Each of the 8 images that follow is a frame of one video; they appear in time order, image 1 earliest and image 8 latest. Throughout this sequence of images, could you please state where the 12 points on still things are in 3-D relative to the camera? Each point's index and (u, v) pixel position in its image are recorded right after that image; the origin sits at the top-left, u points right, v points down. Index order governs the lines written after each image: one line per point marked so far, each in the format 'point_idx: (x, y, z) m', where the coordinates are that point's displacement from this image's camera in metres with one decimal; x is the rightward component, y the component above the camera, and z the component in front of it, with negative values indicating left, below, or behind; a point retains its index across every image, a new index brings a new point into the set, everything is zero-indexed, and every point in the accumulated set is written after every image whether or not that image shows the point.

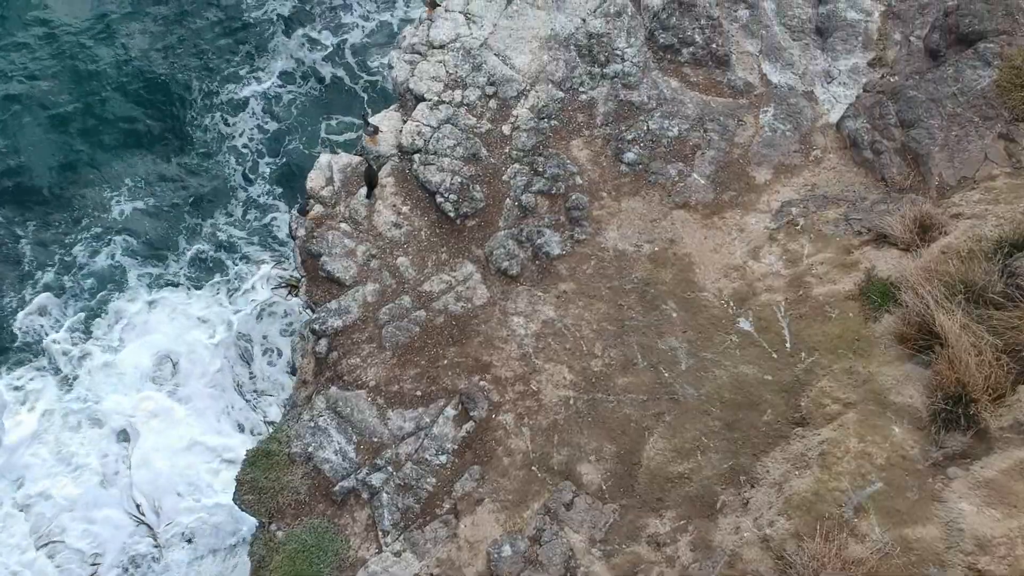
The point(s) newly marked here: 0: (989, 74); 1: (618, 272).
0: (+8.0, +3.6, +17.1) m
1: (+1.8, +0.3, +17.5) m
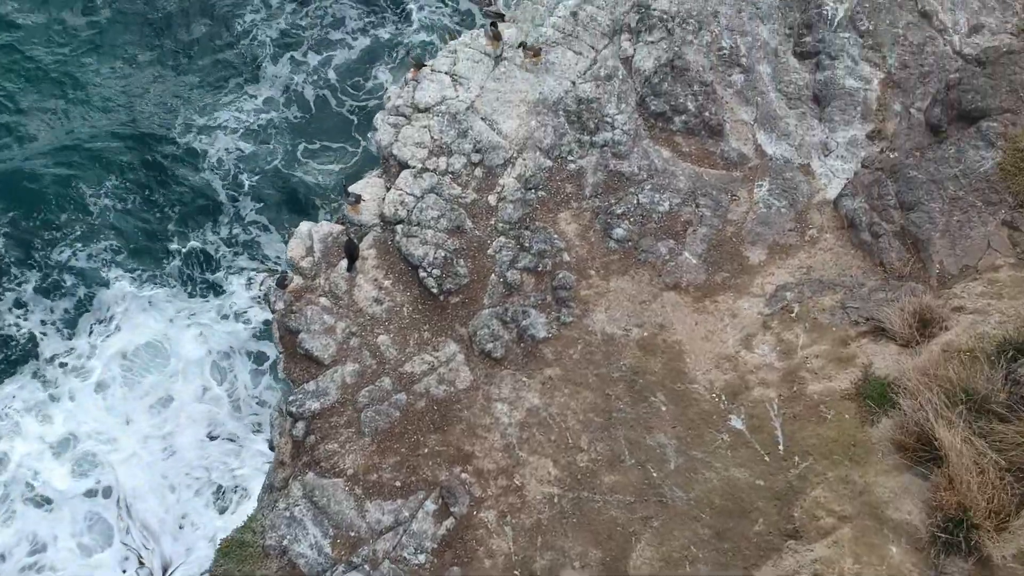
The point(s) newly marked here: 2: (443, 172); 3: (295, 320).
0: (+7.8, +2.1, +16.5) m
1: (+1.6, -1.1, +16.8) m
2: (-1.3, +2.2, +19.6) m
3: (-4.0, -0.6, +18.8) m
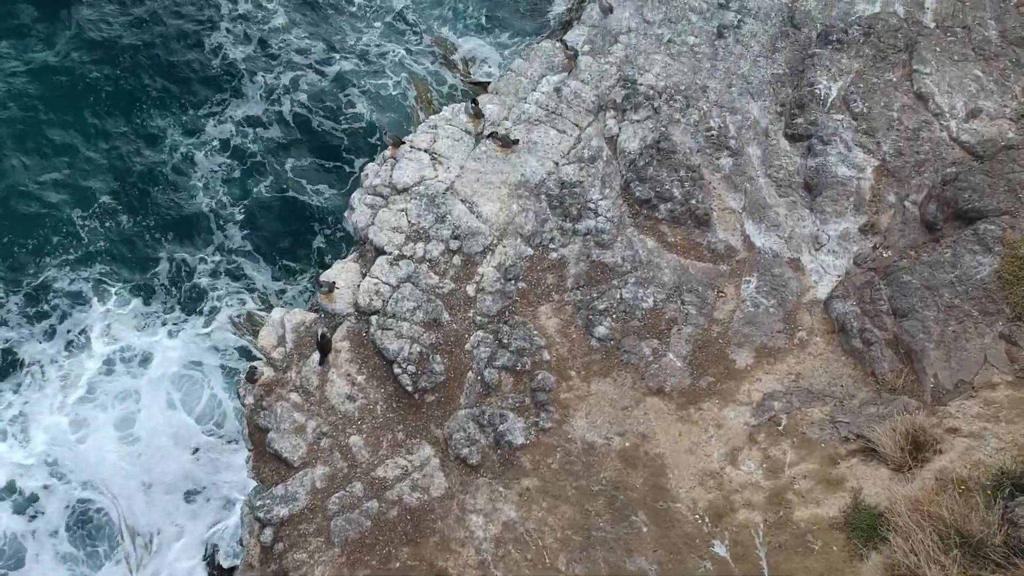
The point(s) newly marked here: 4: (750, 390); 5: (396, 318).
0: (+7.4, +0.4, +15.8) m
1: (+1.2, -2.9, +16.1) m
2: (-1.7, +0.5, +18.9) m
3: (-4.4, -2.3, +18.1) m
4: (+3.8, -1.6, +16.4) m
5: (-2.1, -0.5, +18.3) m
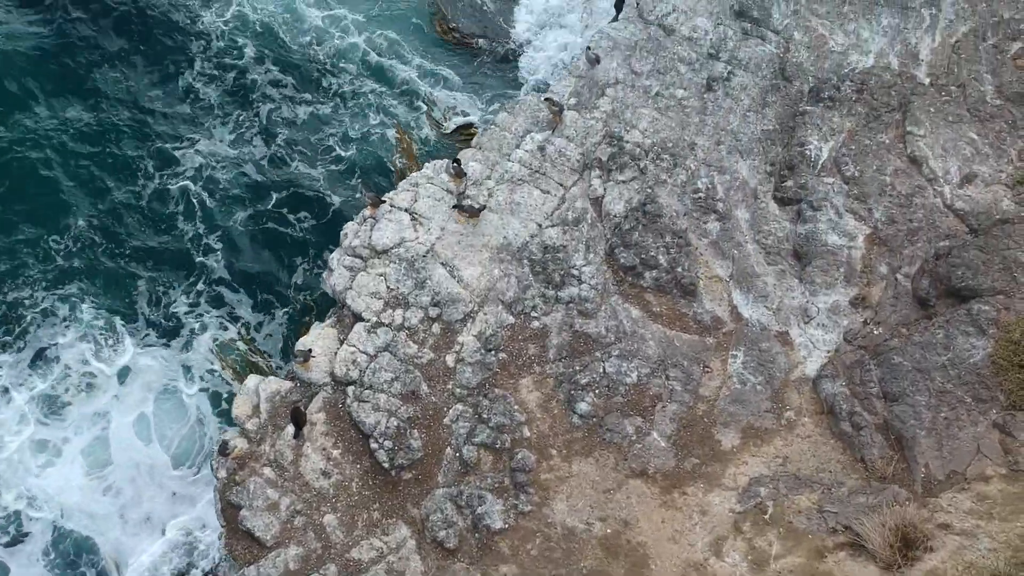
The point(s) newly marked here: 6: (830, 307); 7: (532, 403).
0: (+7.0, -0.8, +15.2) m
1: (+0.8, -4.1, +15.6) m
2: (-2.1, -0.7, +18.4) m
3: (-4.7, -3.5, +17.5) m
4: (+3.5, -2.9, +15.9) m
5: (-2.4, -1.8, +17.8) m
6: (+5.4, -0.3, +17.2) m
7: (+0.3, -1.9, +17.3) m
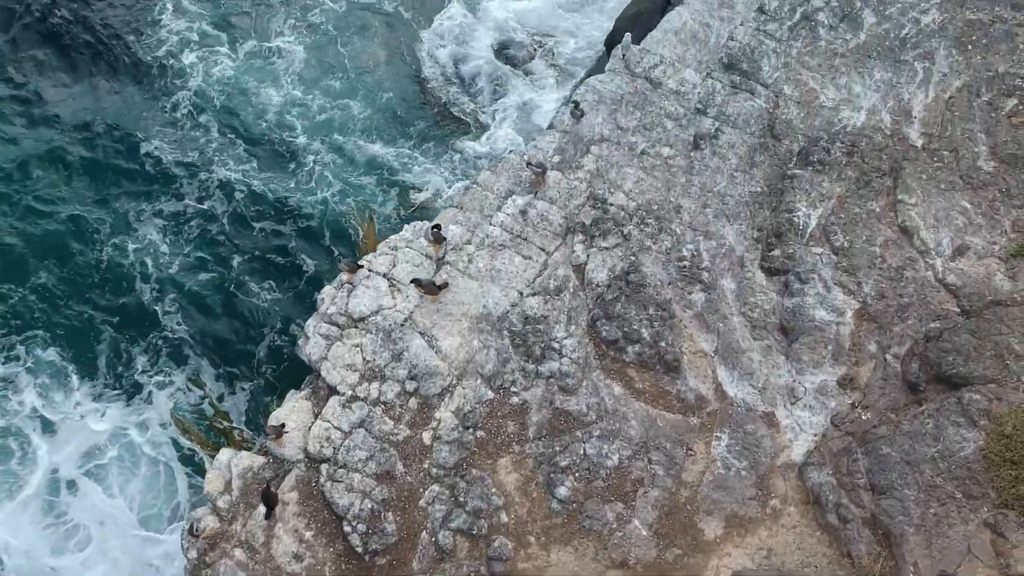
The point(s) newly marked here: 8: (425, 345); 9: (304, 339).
0: (+6.7, -2.2, +14.7) m
1: (+0.4, -5.4, +15.1) m
2: (-2.4, -2.0, +17.9) m
3: (-5.1, -4.8, +17.0) m
4: (+3.1, -4.2, +15.3) m
5: (-2.8, -3.1, +17.3) m
6: (+5.0, -1.6, +16.7) m
7: (0.0, -3.2, +16.8) m
8: (-1.6, -1.0, +18.3) m
9: (-3.9, -1.0, +19.1) m
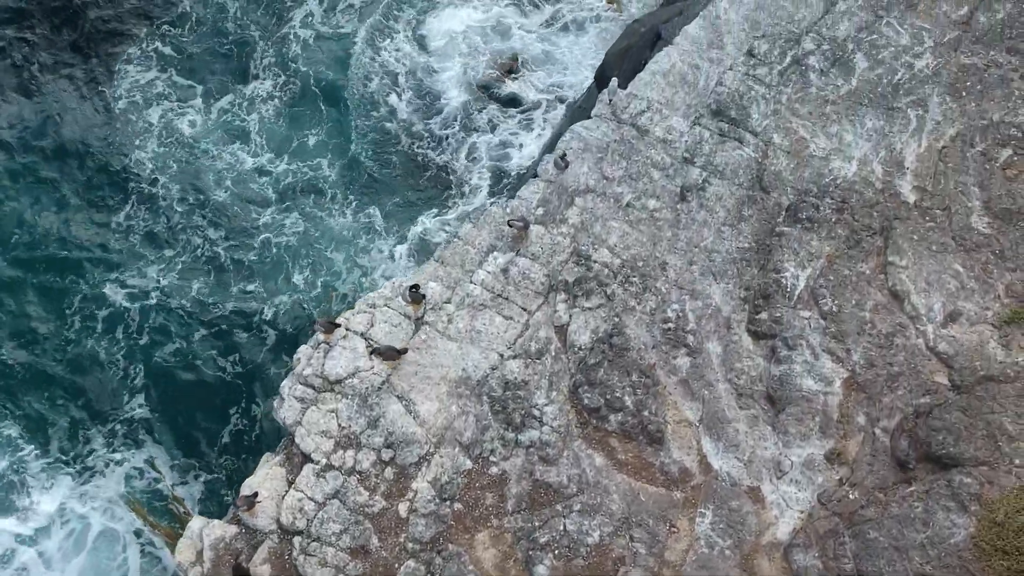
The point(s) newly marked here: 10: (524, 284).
0: (+6.3, -3.3, +14.2) m
1: (+0.1, -6.5, +14.6) m
2: (-2.8, -3.1, +17.4) m
3: (-5.5, -5.9, +16.5) m
4: (+2.8, -5.3, +14.9) m
5: (-3.1, -4.2, +16.8) m
6: (+4.6, -2.7, +16.2) m
7: (-0.4, -4.4, +16.3) m
8: (-1.9, -2.2, +17.8) m
9: (-4.2, -2.1, +18.6) m
10: (+0.2, +0.1, +19.1) m
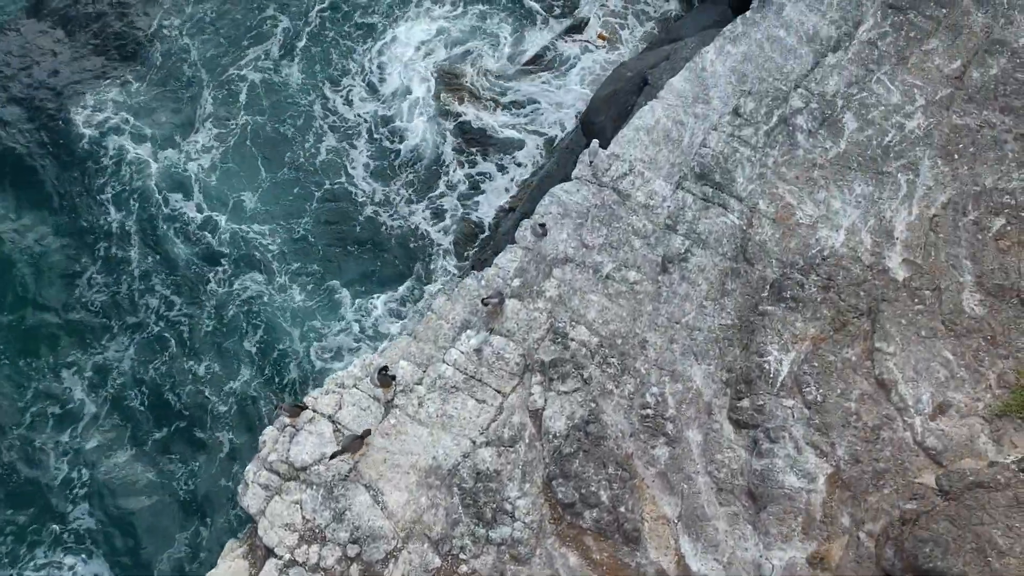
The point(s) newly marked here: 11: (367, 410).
0: (+5.8, -4.7, +13.5) m
1: (-0.4, -8.0, +13.9) m
2: (-3.3, -4.6, +16.7) m
3: (-5.9, -7.4, +15.8) m
4: (+2.3, -6.8, +14.2) m
5: (-3.6, -5.6, +16.1) m
6: (+4.2, -4.2, +15.5) m
7: (-0.9, -5.8, +15.6) m
8: (-2.4, -3.6, +17.1) m
9: (-4.7, -3.5, +17.9) m
10: (-0.2, -1.4, +18.4) m
11: (-2.6, -2.2, +18.1) m
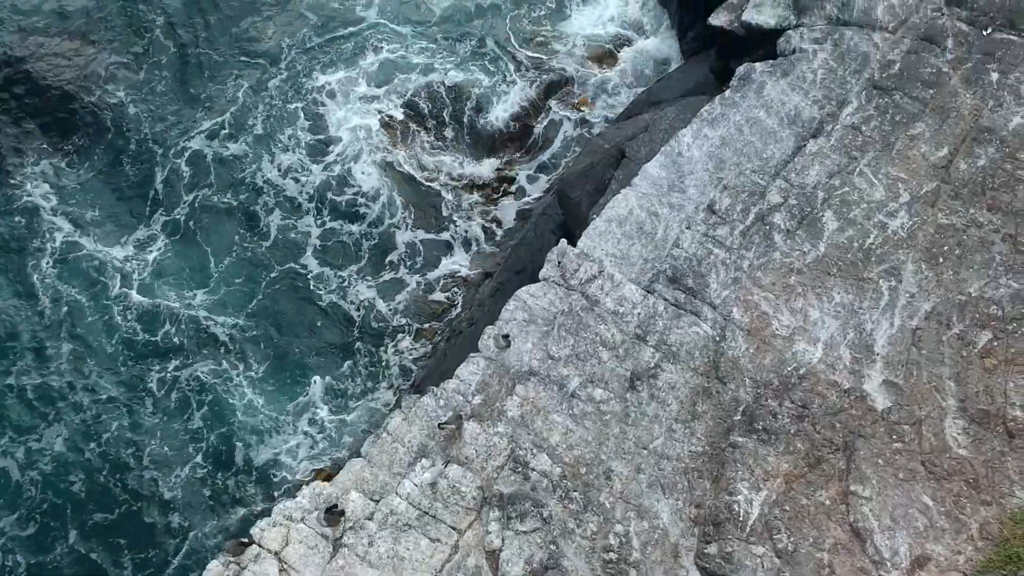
0: (+5.1, -7.0, +12.6) m
1: (-1.1, -10.2, +13.0) m
2: (-4.0, -6.8, +15.7) m
3: (-6.7, -9.6, +14.9) m
4: (+1.5, -9.0, +13.2) m
5: (-4.4, -7.9, +15.1) m
6: (+3.4, -6.4, +14.5) m
7: (-1.6, -8.0, +14.7) m
8: (-3.1, -5.8, +16.2) m
9: (-5.4, -5.7, +17.0) m
10: (-1.0, -3.6, +17.4) m
11: (-3.3, -4.4, +17.2) m
